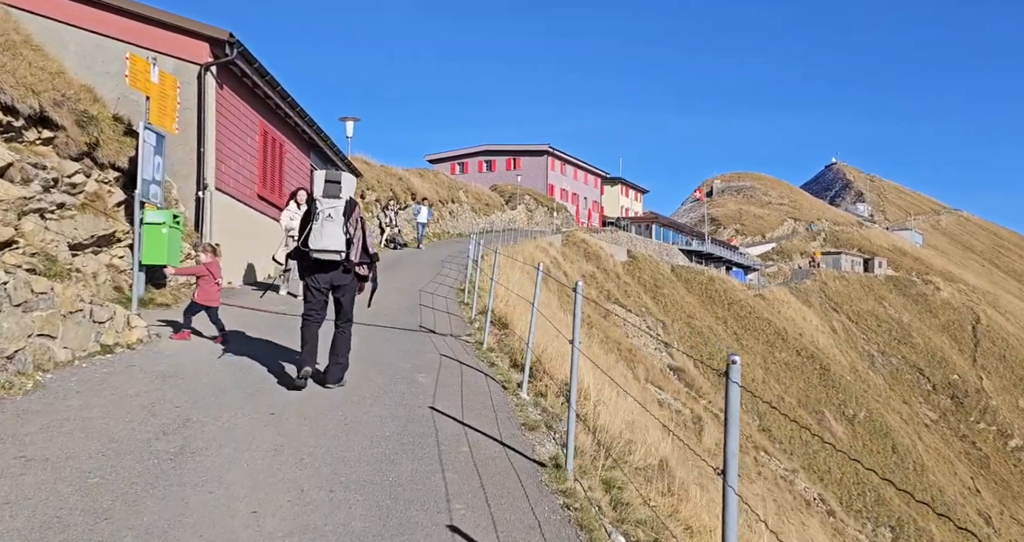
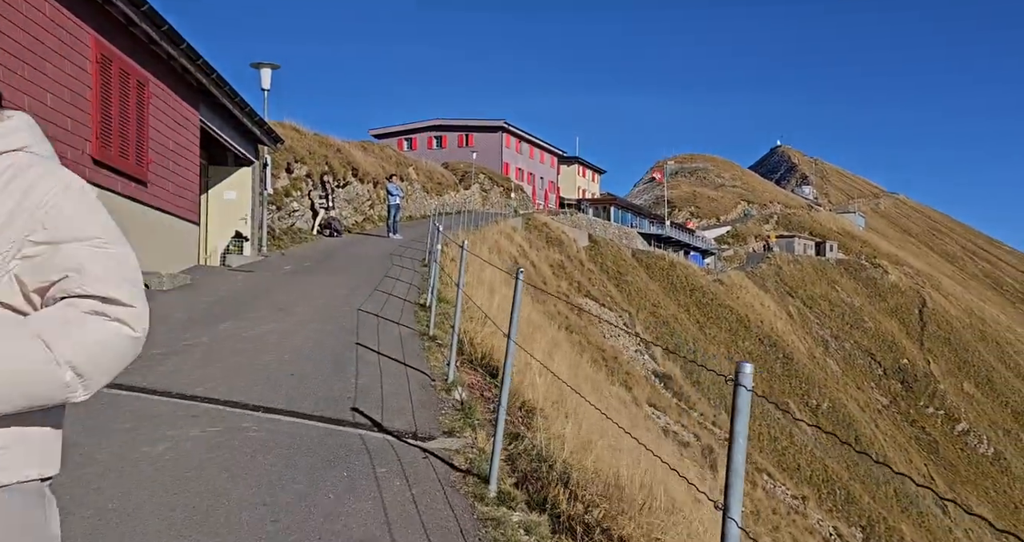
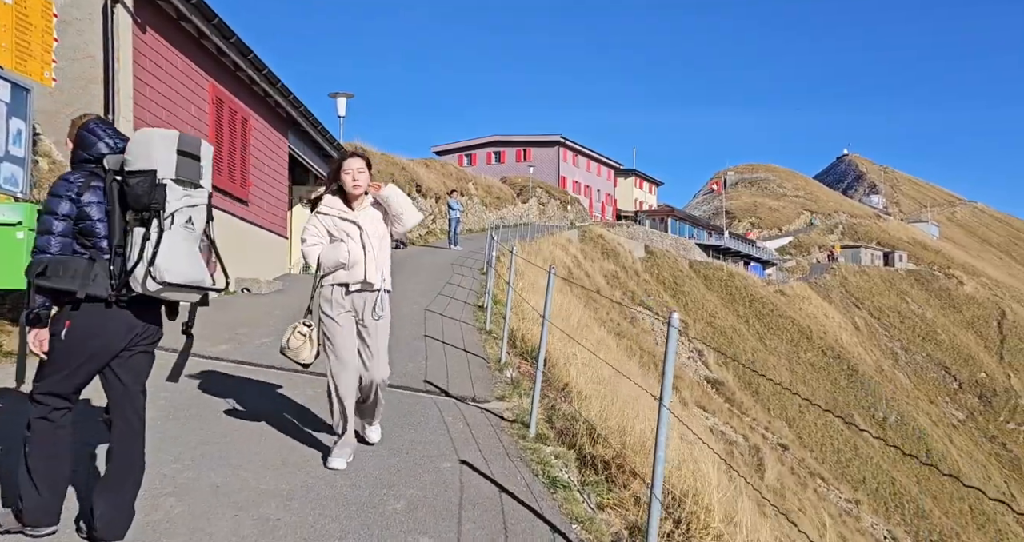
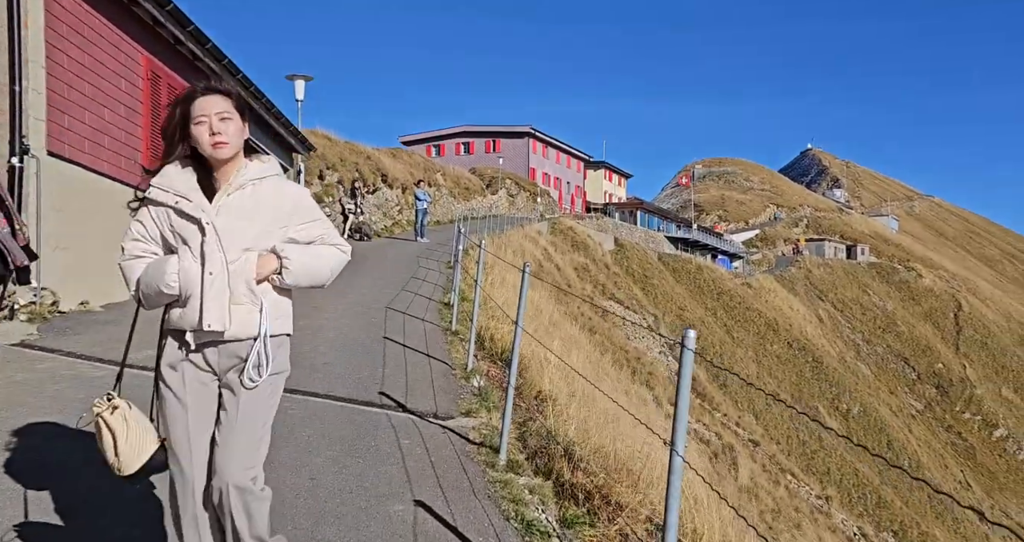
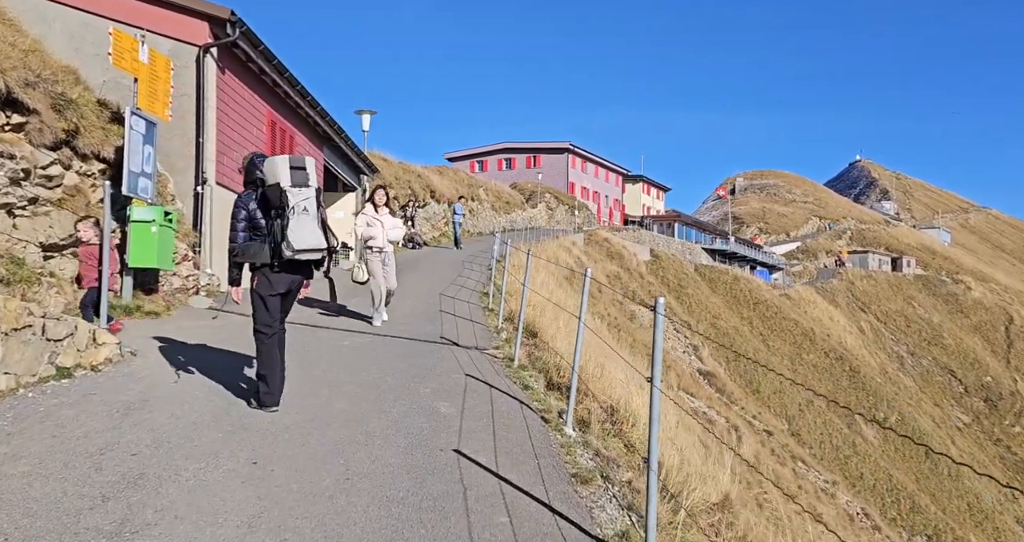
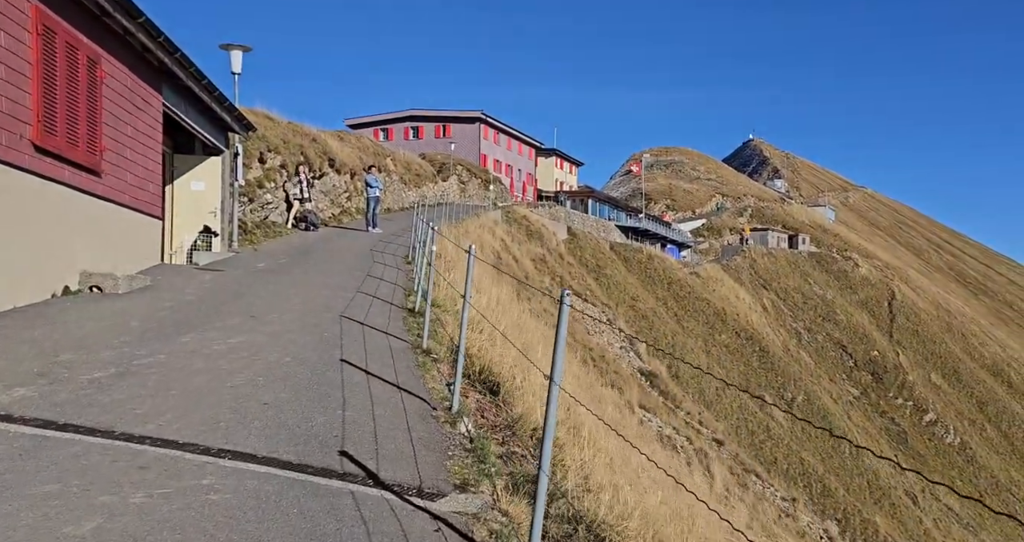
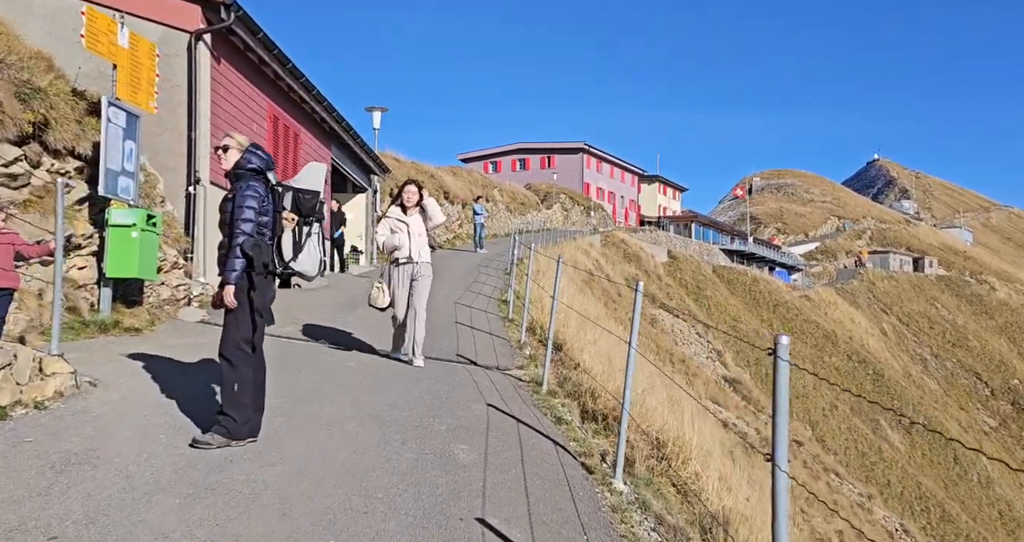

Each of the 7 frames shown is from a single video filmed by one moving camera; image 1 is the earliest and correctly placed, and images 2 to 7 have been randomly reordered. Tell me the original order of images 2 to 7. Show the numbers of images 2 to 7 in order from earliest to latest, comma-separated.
5, 7, 3, 4, 2, 6
